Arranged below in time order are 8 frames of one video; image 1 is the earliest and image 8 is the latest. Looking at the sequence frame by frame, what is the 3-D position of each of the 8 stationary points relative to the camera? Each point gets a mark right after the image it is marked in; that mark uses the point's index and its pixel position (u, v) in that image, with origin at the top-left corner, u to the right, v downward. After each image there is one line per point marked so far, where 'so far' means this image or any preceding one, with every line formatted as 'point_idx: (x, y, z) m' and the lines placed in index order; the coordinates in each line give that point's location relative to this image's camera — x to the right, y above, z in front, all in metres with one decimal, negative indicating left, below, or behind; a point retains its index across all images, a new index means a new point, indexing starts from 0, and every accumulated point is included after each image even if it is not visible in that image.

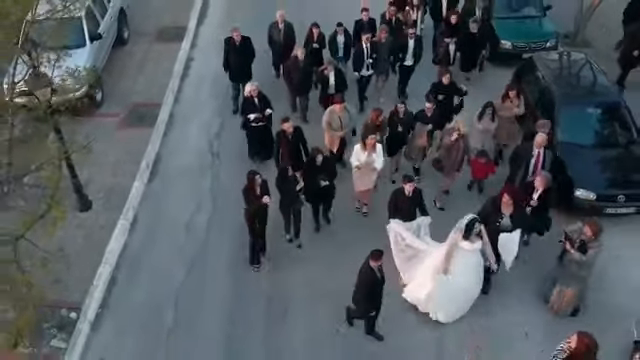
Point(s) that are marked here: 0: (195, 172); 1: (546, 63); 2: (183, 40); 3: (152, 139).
0: (-2.7, 0.0, +12.4) m
1: (+4.4, +2.1, +12.9) m
2: (-3.7, +3.1, +16.5) m
3: (-3.8, +0.7, +13.0) m
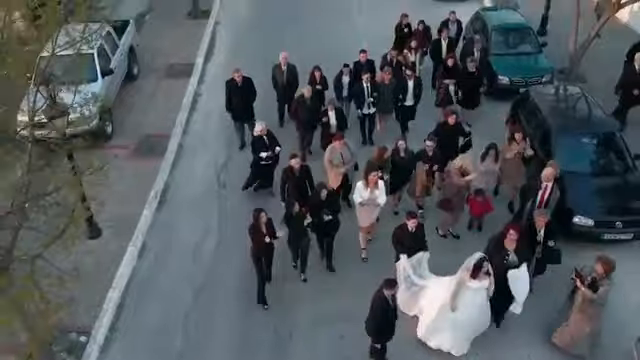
0: (-2.4, -0.5, +12.7) m
1: (+4.6, +1.7, +12.6) m
2: (-3.1, +2.5, +16.9) m
3: (-3.5, +0.2, +13.4) m
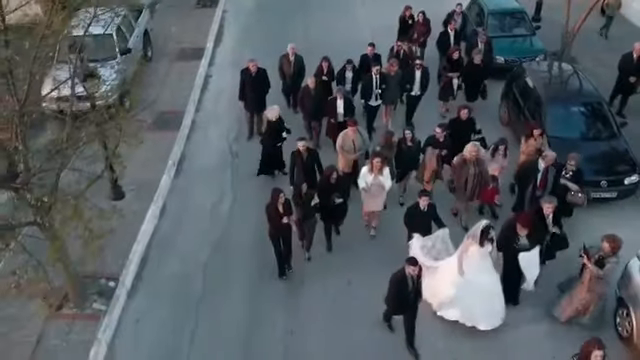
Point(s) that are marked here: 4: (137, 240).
0: (-2.3, +0.2, +13.6) m
1: (+4.8, +2.3, +13.5) m
2: (-3.0, +3.2, +17.8) m
3: (-3.4, +0.9, +14.3) m
4: (-3.4, -1.1, +11.4) m
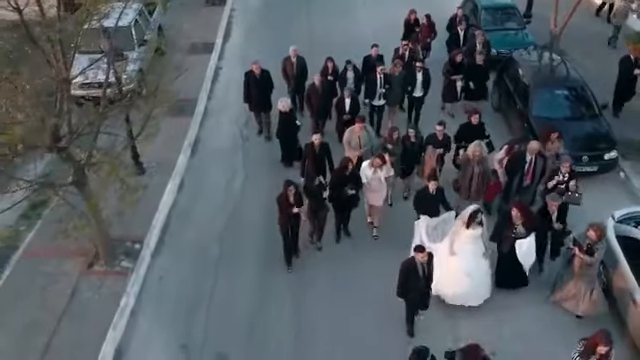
0: (-2.2, +0.7, +14.6) m
1: (+4.9, +2.8, +14.6) m
2: (-2.9, +3.6, +18.9) m
3: (-3.2, +1.3, +15.4) m
4: (-3.3, -0.6, +12.5) m
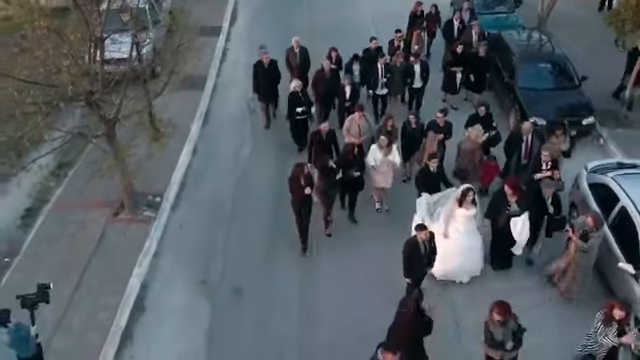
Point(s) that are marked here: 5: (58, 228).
0: (-2.1, +1.5, +15.8) m
1: (+5.0, +3.6, +15.8) m
2: (-2.8, +4.4, +20.1) m
3: (-3.2, +2.2, +16.5) m
4: (-3.2, +0.2, +13.6) m
5: (-5.0, -0.9, +11.9) m
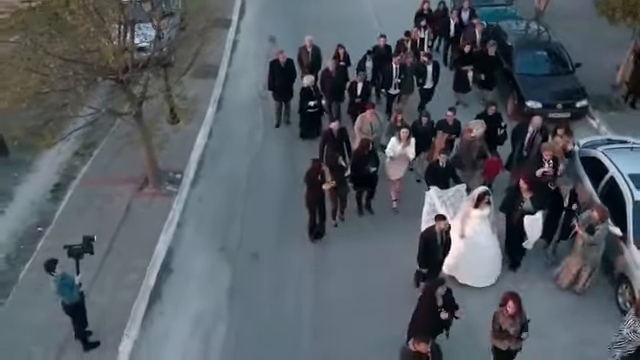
0: (-1.9, +2.0, +16.6) m
1: (+5.2, +4.1, +16.7) m
2: (-2.6, +4.9, +20.9) m
3: (-3.0, +2.7, +17.4) m
4: (-3.0, +0.7, +14.4) m
5: (-4.8, -0.4, +12.7) m
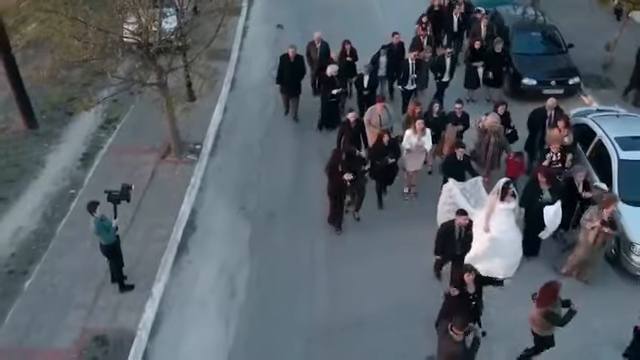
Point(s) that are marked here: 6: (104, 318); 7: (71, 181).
0: (-1.6, +2.7, +17.6) m
1: (+5.4, +4.8, +17.7) m
2: (-2.4, +5.6, +21.9) m
3: (-2.7, +3.4, +18.4) m
4: (-2.7, +1.4, +15.4) m
5: (-4.6, +0.3, +13.7) m
6: (-3.5, -2.2, +10.0) m
7: (-5.4, 0.0, +13.3) m
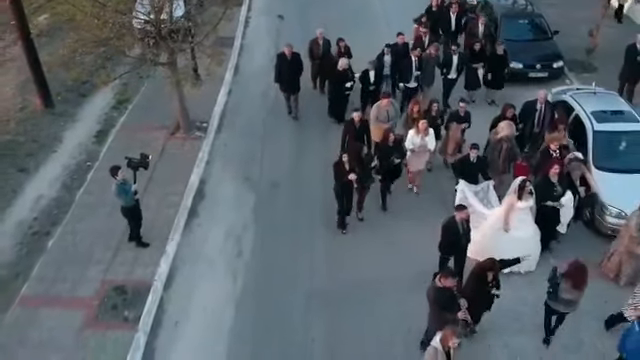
0: (-1.7, +3.3, +18.6) m
1: (+5.4, +5.4, +18.7) m
2: (-2.4, +6.2, +22.9) m
3: (-2.8, +4.0, +19.3) m
4: (-2.7, +2.0, +16.4) m
5: (-4.6, +0.9, +14.6) m
6: (-3.5, -1.6, +11.0) m
7: (-5.4, +0.6, +14.3) m
